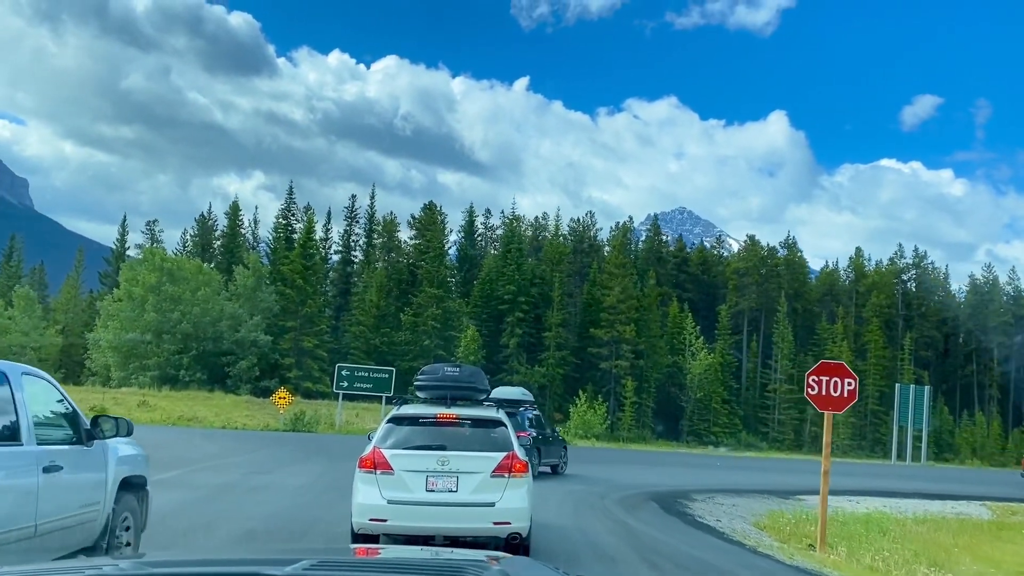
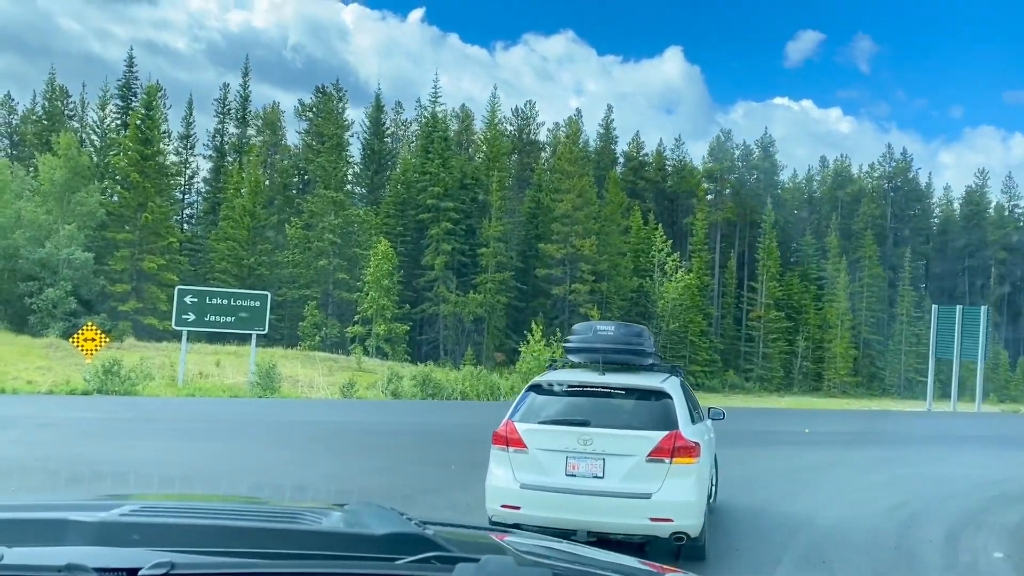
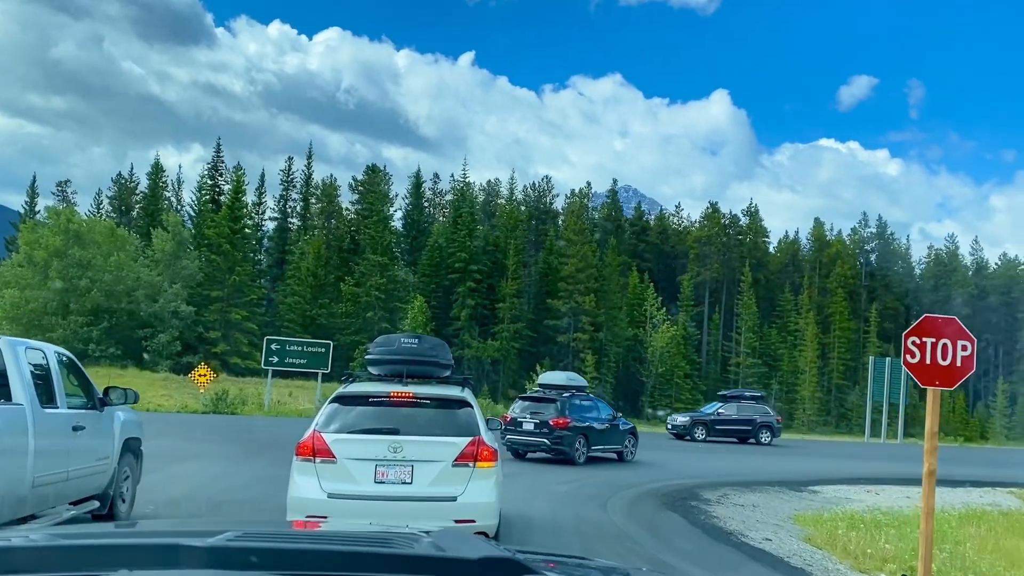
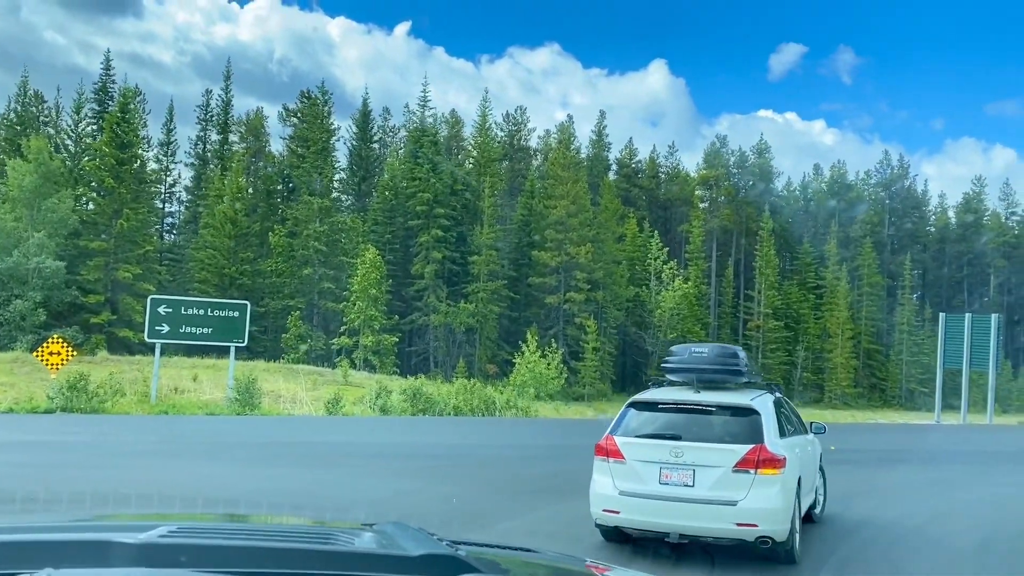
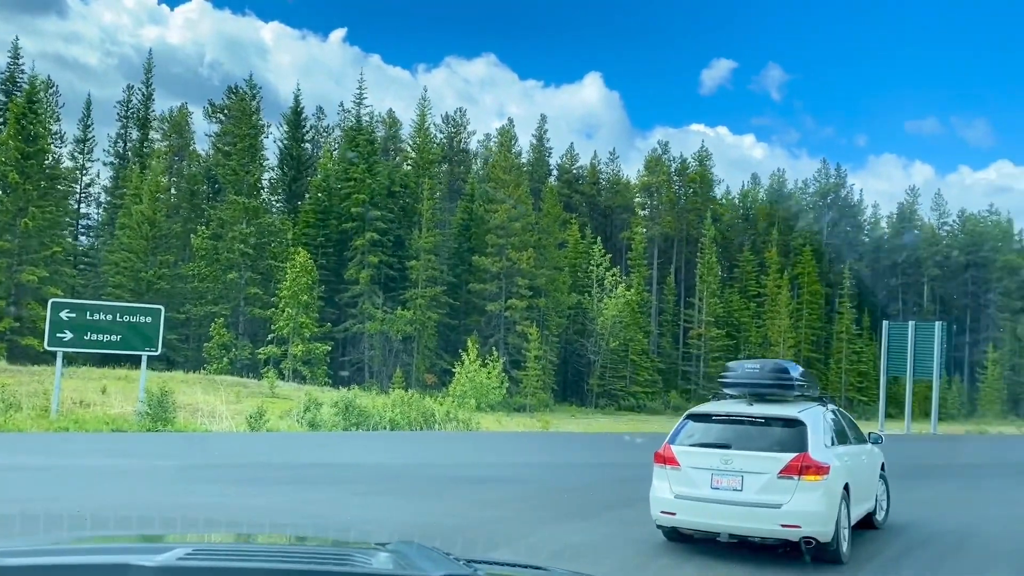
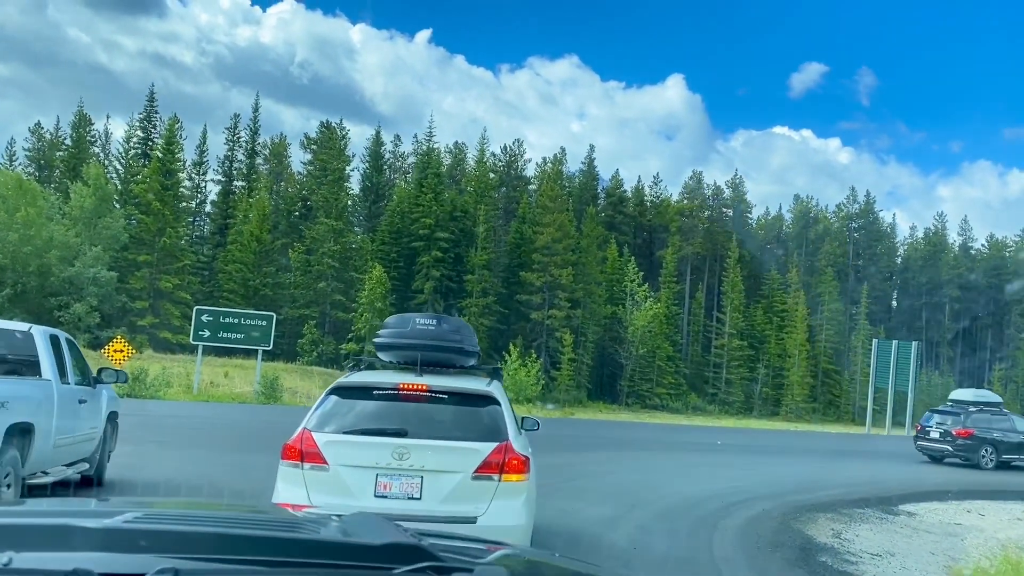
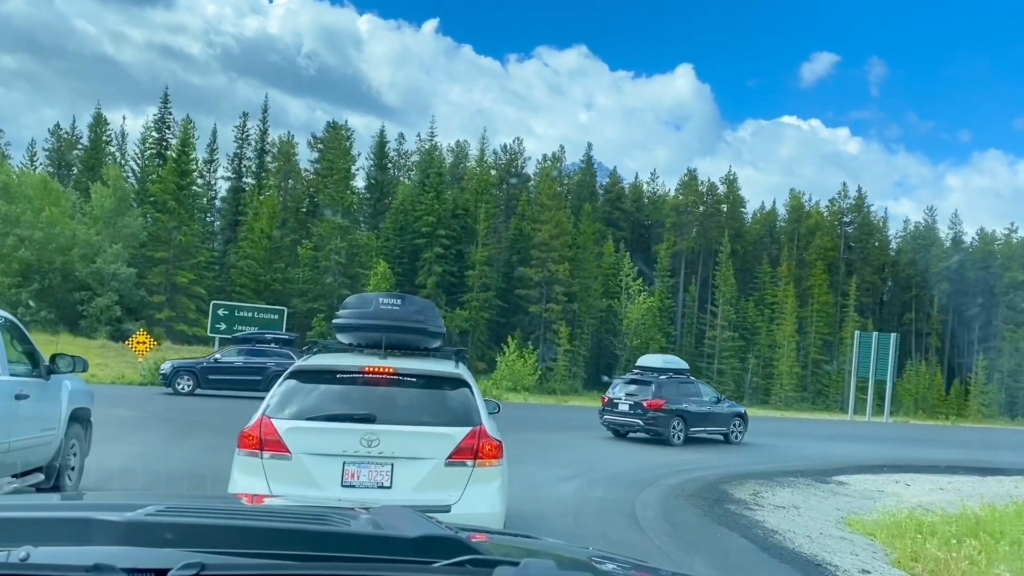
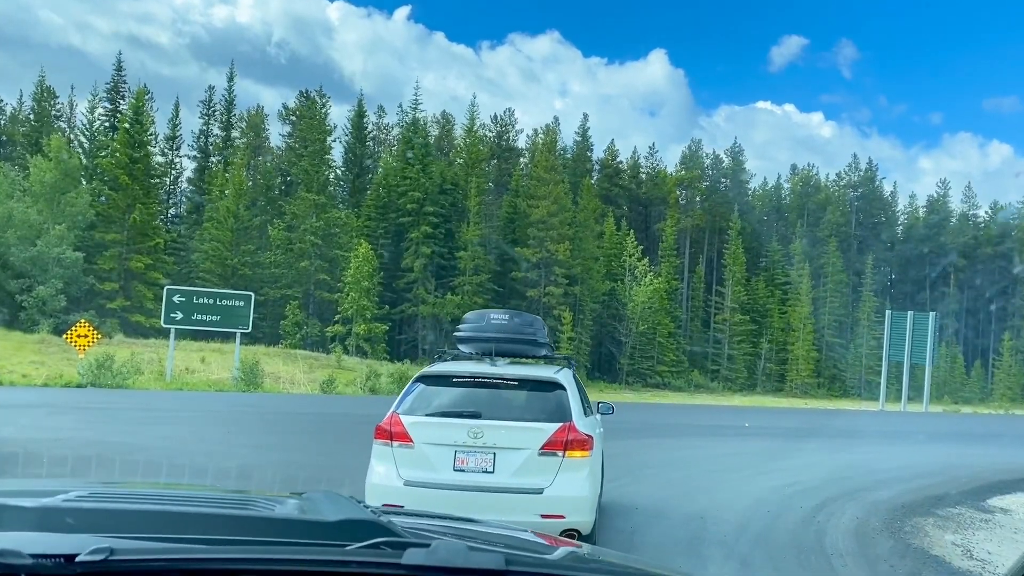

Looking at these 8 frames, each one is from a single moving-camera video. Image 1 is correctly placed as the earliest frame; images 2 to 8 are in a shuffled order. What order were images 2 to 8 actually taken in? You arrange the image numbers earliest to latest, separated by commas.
3, 7, 6, 8, 2, 4, 5
